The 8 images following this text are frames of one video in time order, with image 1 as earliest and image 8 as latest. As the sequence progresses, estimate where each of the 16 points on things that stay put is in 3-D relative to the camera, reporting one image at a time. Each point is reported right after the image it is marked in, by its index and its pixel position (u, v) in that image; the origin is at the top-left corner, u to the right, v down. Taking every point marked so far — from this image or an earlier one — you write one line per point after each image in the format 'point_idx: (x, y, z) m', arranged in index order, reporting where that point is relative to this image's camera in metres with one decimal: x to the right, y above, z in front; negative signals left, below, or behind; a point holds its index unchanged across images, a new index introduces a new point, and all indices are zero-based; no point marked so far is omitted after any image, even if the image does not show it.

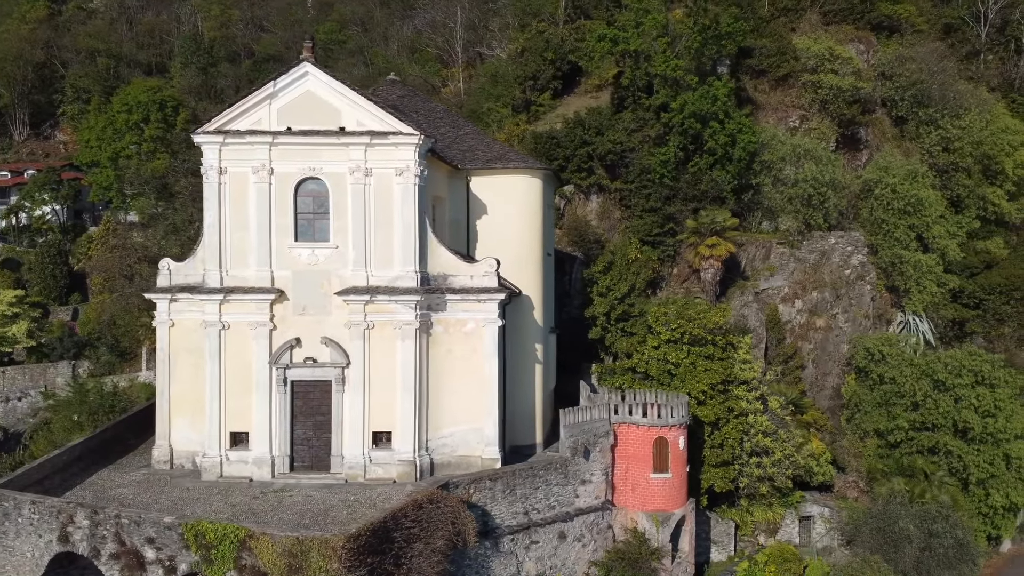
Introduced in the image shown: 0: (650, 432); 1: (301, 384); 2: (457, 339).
0: (+3.1, -3.2, +18.5) m
1: (-4.4, -2.0, +17.5) m
2: (-1.2, -1.1, +17.6) m
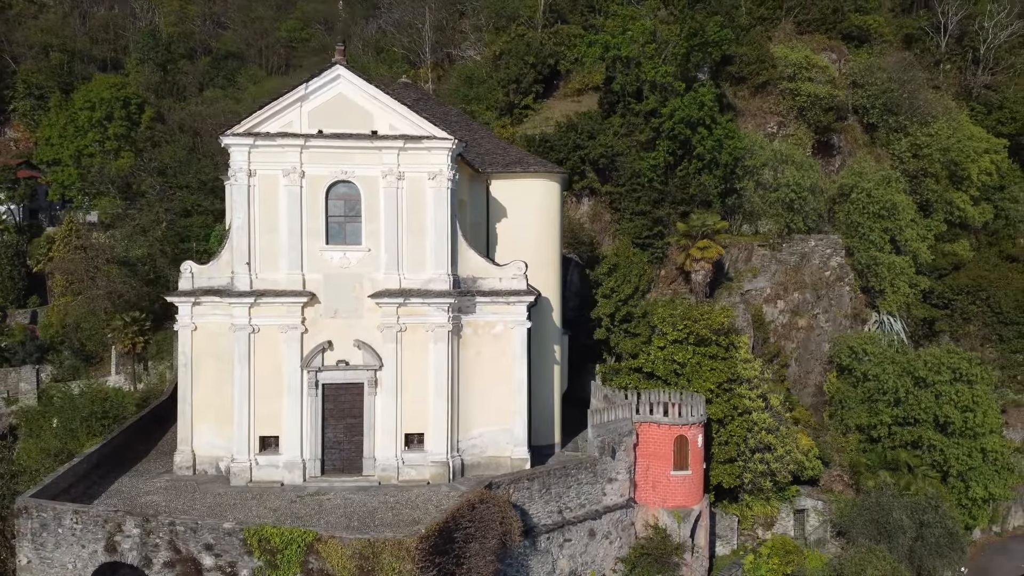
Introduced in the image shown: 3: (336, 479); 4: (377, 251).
0: (+3.6, -3.2, +19.0) m
1: (-3.8, -2.1, +17.4) m
2: (-0.5, -1.1, +17.8) m
3: (-3.6, -4.0, +17.1) m
4: (-2.8, +0.8, +17.3) m
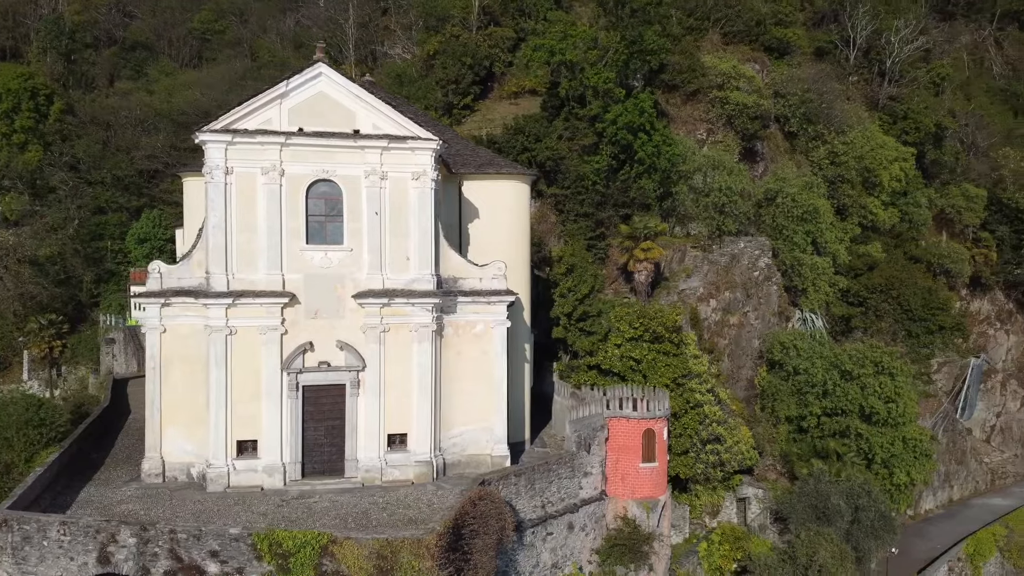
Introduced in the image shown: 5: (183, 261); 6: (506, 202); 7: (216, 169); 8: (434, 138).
0: (+3.0, -3.2, +19.6) m
1: (-4.2, -2.1, +17.2) m
2: (-1.0, -1.1, +18.0) m
3: (-4.0, -4.0, +17.0) m
4: (-3.2, +0.8, +17.2) m
5: (-7.0, +0.6, +17.5) m
6: (-0.1, +2.1, +20.0) m
7: (-6.0, +2.4, +16.6) m
8: (-1.6, +3.1, +17.1) m
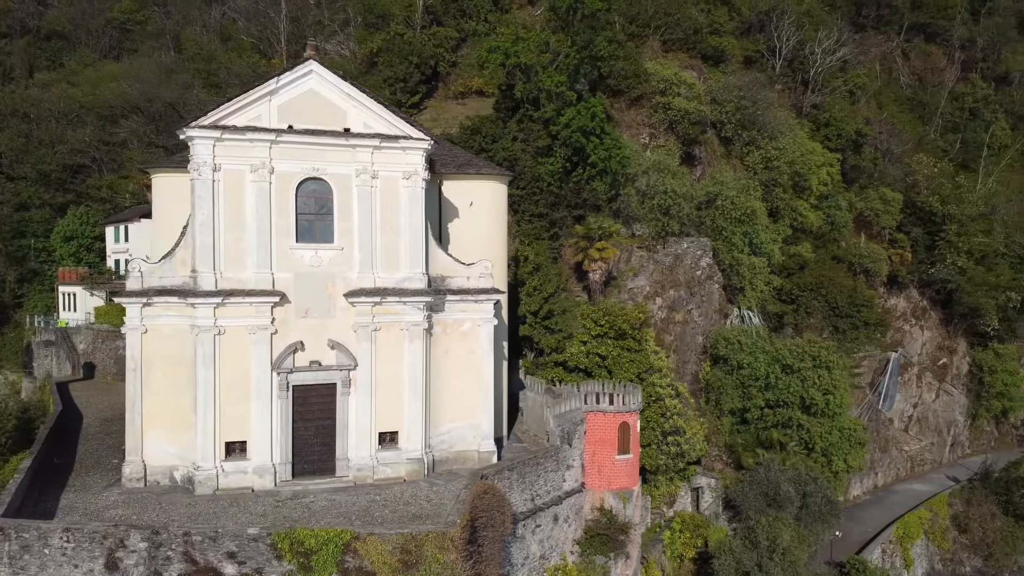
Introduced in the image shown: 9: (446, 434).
0: (+2.6, -3.2, +20.3) m
1: (-4.3, -2.1, +17.1) m
2: (-1.3, -1.1, +18.2) m
3: (-4.1, -4.0, +16.9) m
4: (-3.4, +0.8, +17.2) m
5: (-7.2, +0.6, +17.0) m
6: (-0.7, +2.1, +20.3) m
7: (-6.1, +2.4, +16.3) m
8: (-1.8, +3.2, +17.3) m
9: (-1.4, -3.2, +18.1) m
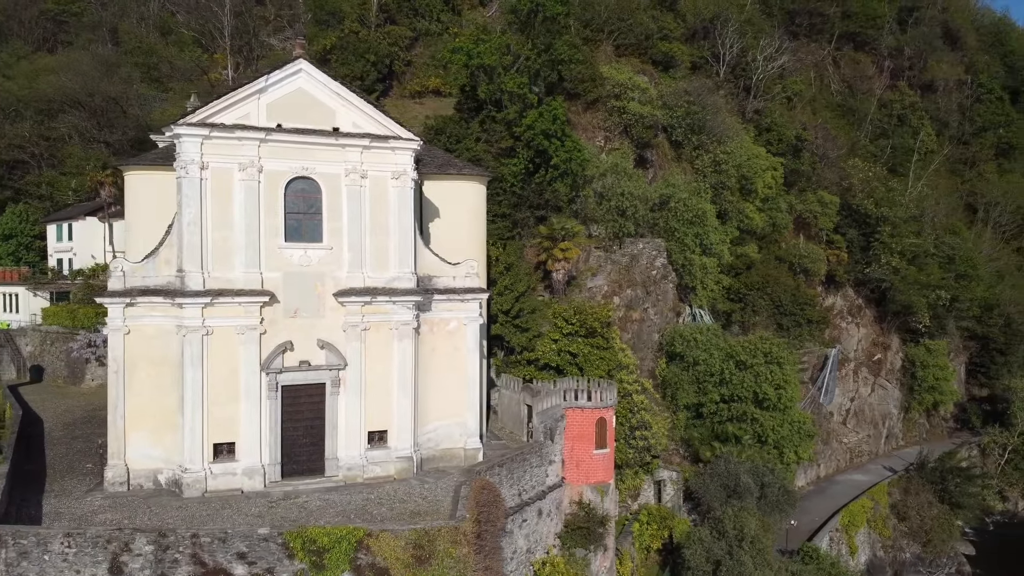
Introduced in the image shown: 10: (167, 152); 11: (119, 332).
0: (+2.1, -3.2, +20.8) m
1: (-4.6, -2.1, +17.1) m
2: (-1.6, -1.1, +18.4) m
3: (-4.3, -4.0, +16.8) m
4: (-3.6, +0.8, +17.2) m
5: (-7.4, +0.6, +16.7) m
6: (-1.2, +2.2, +20.6) m
7: (-6.3, +2.4, +16.1) m
8: (-2.1, +3.2, +17.4) m
9: (-1.8, -3.2, +18.3) m
10: (-8.2, +3.3, +19.6) m
11: (-7.9, -0.9, +16.5) m
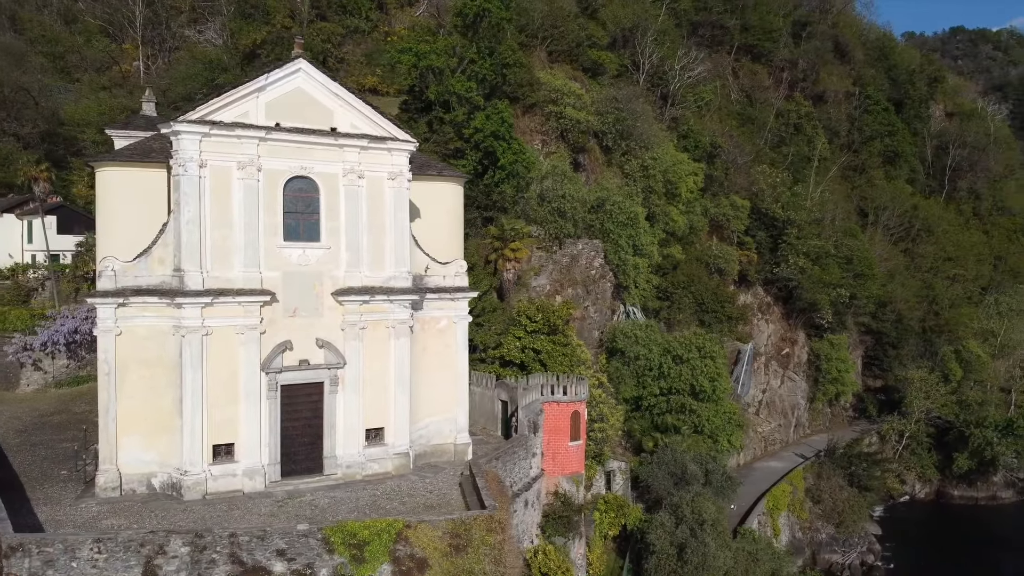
0: (+1.5, -3.1, +21.6) m
1: (-4.6, -2.1, +17.1) m
2: (-1.8, -1.1, +18.8) m
3: (-4.3, -3.9, +16.9) m
4: (-3.7, +0.8, +17.3) m
5: (-7.3, +0.6, +16.4) m
6: (-1.7, +2.2, +21.0) m
7: (-6.2, +2.4, +15.9) m
8: (-2.2, +3.2, +17.8) m
9: (-2.0, -3.2, +18.6) m
10: (-8.6, +3.3, +19.1) m
11: (-7.8, -0.9, +16.1) m
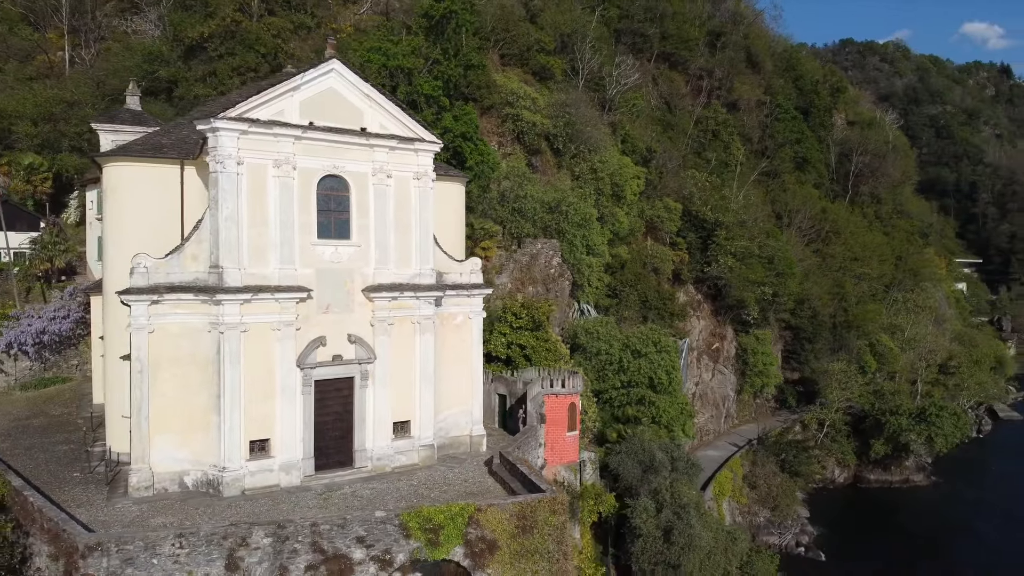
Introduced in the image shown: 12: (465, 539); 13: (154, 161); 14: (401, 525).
0: (+1.5, -3.0, +22.6) m
1: (-4.0, -2.0, +17.3) m
2: (-1.5, -1.0, +19.3) m
3: (-3.7, -3.9, +17.1) m
4: (-3.1, +0.9, +17.7) m
5: (-6.6, +0.6, +16.3) m
6: (-1.6, +2.3, +21.5) m
7: (-5.4, +2.5, +15.9) m
8: (-1.7, +3.3, +18.3) m
9: (-1.6, -3.1, +19.2) m
10: (-8.2, +3.3, +18.9) m
11: (-7.1, -0.8, +15.9) m
12: (-0.8, -4.1, +13.5) m
13: (-7.9, +2.8, +18.4) m
14: (-1.8, -3.8, +13.2) m
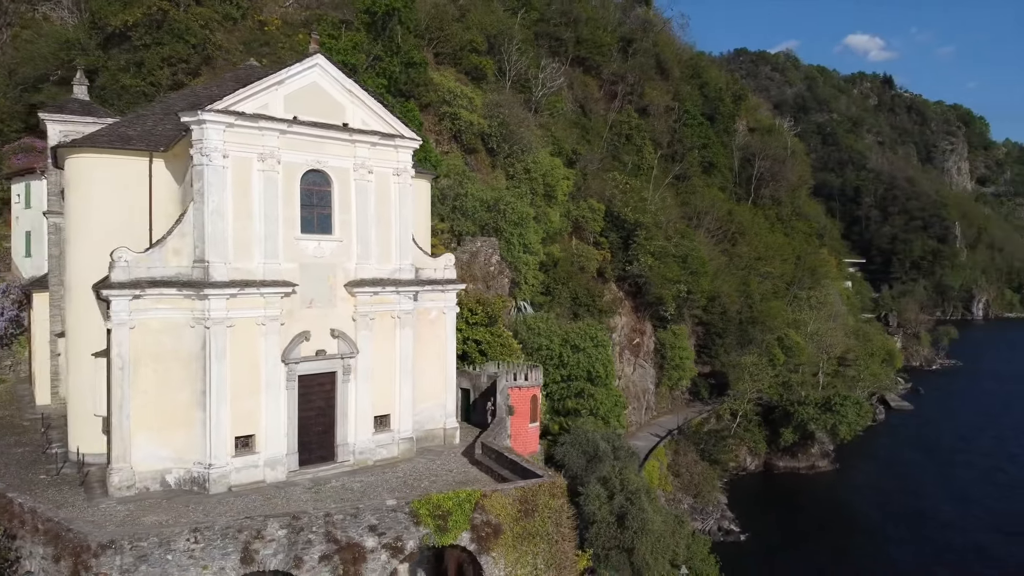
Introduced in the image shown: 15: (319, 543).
0: (+0.4, -2.9, +23.2) m
1: (-4.3, -1.9, +17.3) m
2: (-2.1, -0.9, +19.6) m
3: (-4.0, -3.8, +17.2) m
4: (-3.5, +1.0, +17.8) m
5: (-6.9, +0.7, +16.0) m
6: (-2.5, +2.4, +21.8) m
7: (-5.6, +2.6, +15.8) m
8: (-2.2, +3.4, +18.6) m
9: (-2.2, -3.0, +19.5) m
10: (-8.8, +3.4, +18.3) m
11: (-7.2, -0.7, +15.6) m
12: (-0.7, -4.0, +13.9) m
13: (-8.4, +2.9, +17.9) m
14: (-1.7, -3.7, +13.5) m
15: (-3.0, -4.0, +12.9) m
